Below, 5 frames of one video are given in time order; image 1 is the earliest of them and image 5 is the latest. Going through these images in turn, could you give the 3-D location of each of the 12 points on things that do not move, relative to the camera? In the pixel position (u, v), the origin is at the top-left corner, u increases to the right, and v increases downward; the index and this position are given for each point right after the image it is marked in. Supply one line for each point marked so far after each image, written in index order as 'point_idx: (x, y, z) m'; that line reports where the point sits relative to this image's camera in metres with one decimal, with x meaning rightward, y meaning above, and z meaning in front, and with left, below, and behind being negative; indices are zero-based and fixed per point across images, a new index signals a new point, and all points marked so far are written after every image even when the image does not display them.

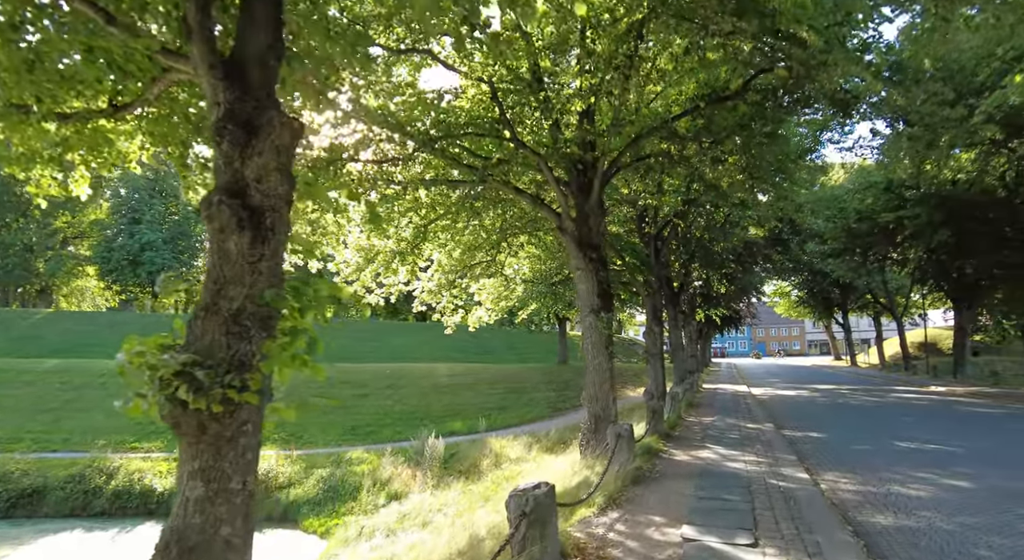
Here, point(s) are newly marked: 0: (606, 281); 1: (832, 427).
0: (+1.8, -0.1, +10.6) m
1: (+7.1, -3.3, +12.2) m
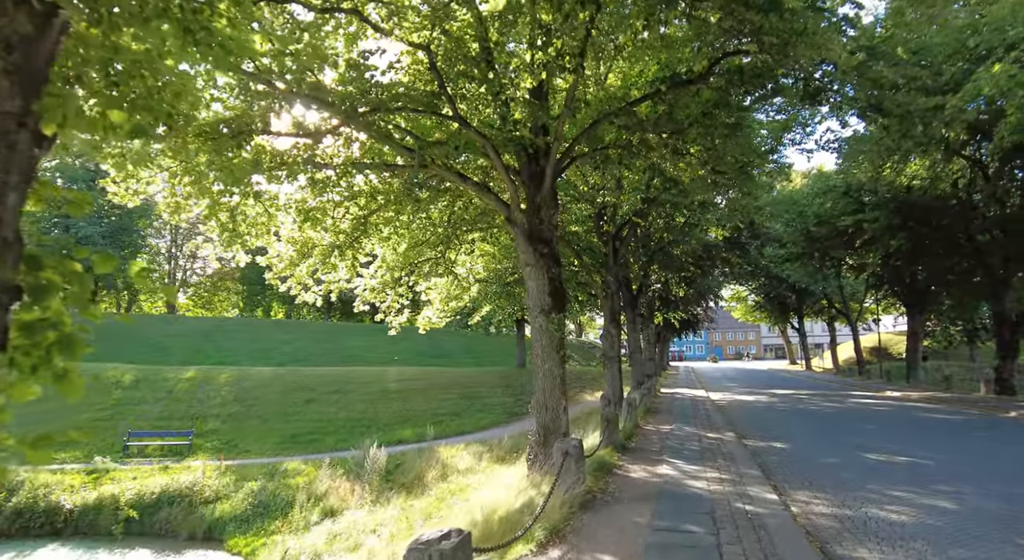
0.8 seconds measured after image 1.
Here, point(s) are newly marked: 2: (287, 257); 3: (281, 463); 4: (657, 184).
0: (+0.8, 0.0, +9.7) m
1: (+6.0, -3.3, +11.6) m
2: (-6.0, +0.6, +14.6) m
3: (-8.0, -6.3, +19.0) m
4: (+3.8, +2.6, +14.4) m
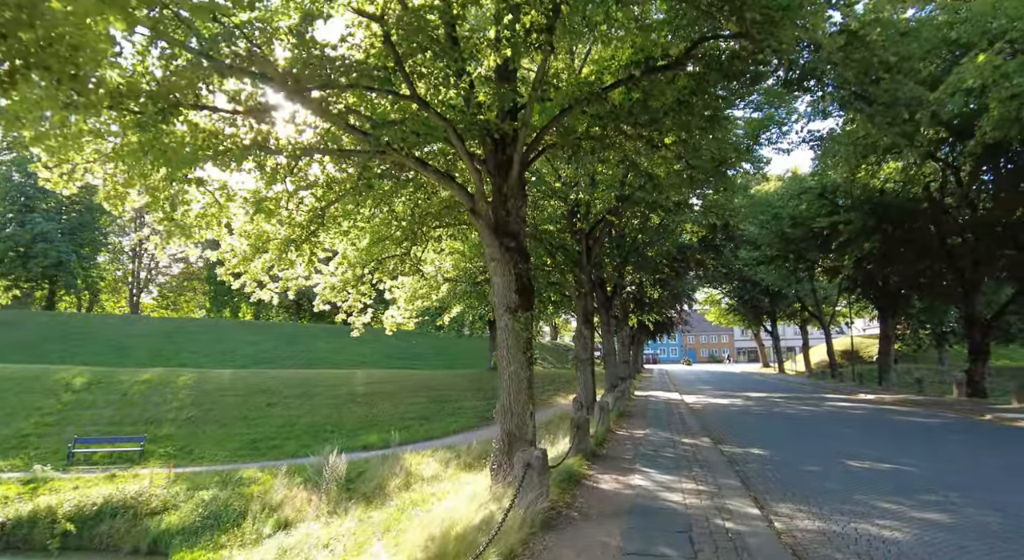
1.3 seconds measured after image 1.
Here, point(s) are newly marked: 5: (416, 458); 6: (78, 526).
0: (+0.2, +0.1, +9.0) m
1: (+5.3, -3.3, +11.1) m
2: (-6.7, +0.7, +13.7) m
3: (-9.0, -6.2, +17.9) m
4: (+3.1, +2.6, +13.8) m
5: (-3.0, -5.6, +17.2) m
6: (-11.8, -6.7, +15.0) m
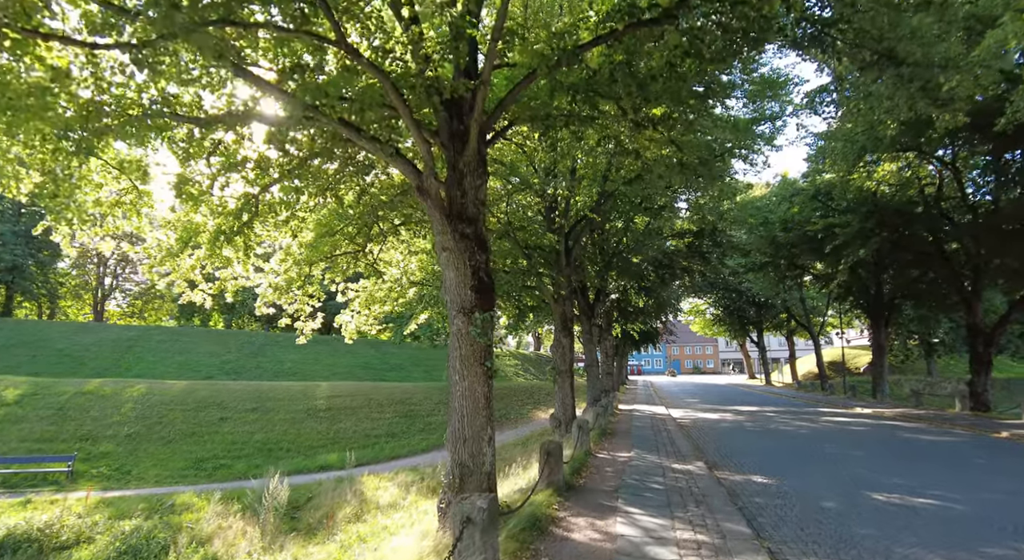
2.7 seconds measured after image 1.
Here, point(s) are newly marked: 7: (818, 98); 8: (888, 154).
0: (-0.3, +0.1, +7.4) m
1: (+4.6, -3.3, +9.6) m
2: (-7.5, +0.7, +11.9) m
3: (-9.9, -6.2, +15.9) m
4: (+2.3, +2.6, +12.4) m
5: (-3.9, -5.7, +15.4) m
6: (-12.6, -6.7, +12.9) m
7: (+8.6, +5.1, +15.5) m
8: (+13.2, +4.4, +19.5) m
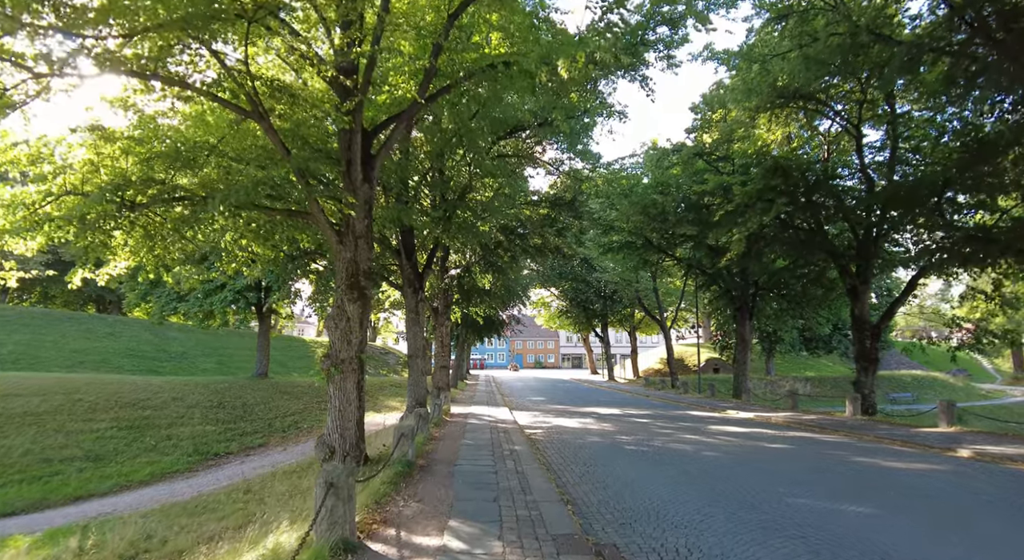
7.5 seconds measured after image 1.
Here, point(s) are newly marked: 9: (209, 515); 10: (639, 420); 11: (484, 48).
0: (-2.1, +1.3, +1.0) m
1: (+1.9, -2.3, +4.5) m
2: (-10.1, +2.4, +3.5) m
3: (-13.9, -4.4, +6.8) m
4: (-0.7, +3.7, +6.5) m
5: (-7.9, -4.1, +7.8) m
6: (-15.7, -4.7, +3.1) m
7: (+4.7, +5.9, +11.2) m
8: (+8.0, +5.0, +16.3) m
9: (-5.4, -4.2, +9.9) m
10: (+3.5, -3.9, +15.7) m
11: (-0.5, +4.2, +10.0) m
